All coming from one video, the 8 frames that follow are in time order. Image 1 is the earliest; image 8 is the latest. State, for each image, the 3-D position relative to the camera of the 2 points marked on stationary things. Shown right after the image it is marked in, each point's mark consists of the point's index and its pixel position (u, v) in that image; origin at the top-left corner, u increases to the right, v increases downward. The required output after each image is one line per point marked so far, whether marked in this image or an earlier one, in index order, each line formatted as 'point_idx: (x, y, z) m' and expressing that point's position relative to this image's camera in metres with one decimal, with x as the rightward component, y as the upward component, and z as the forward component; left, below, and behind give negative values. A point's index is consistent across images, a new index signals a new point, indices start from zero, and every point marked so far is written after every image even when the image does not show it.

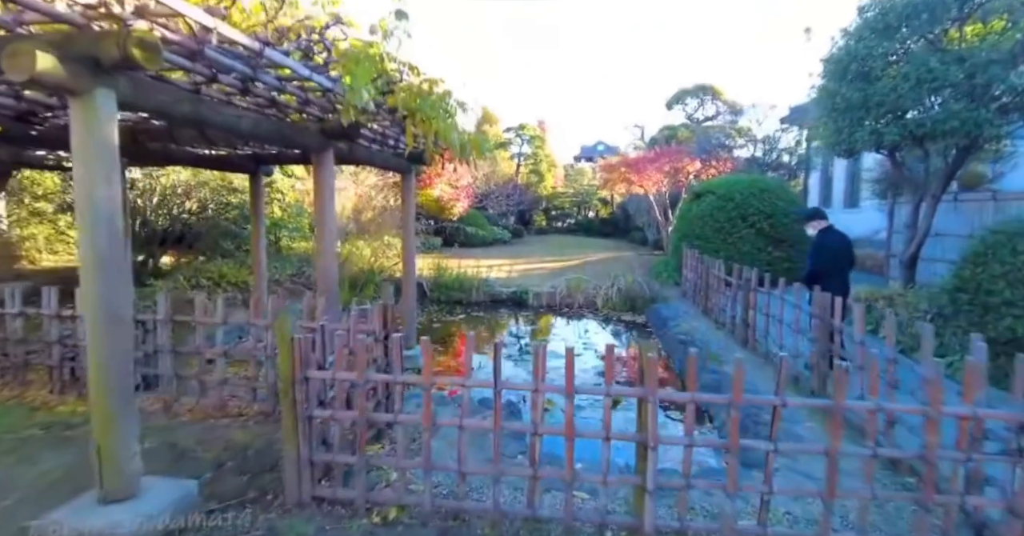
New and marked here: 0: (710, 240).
0: (+3.7, +0.5, +9.9) m
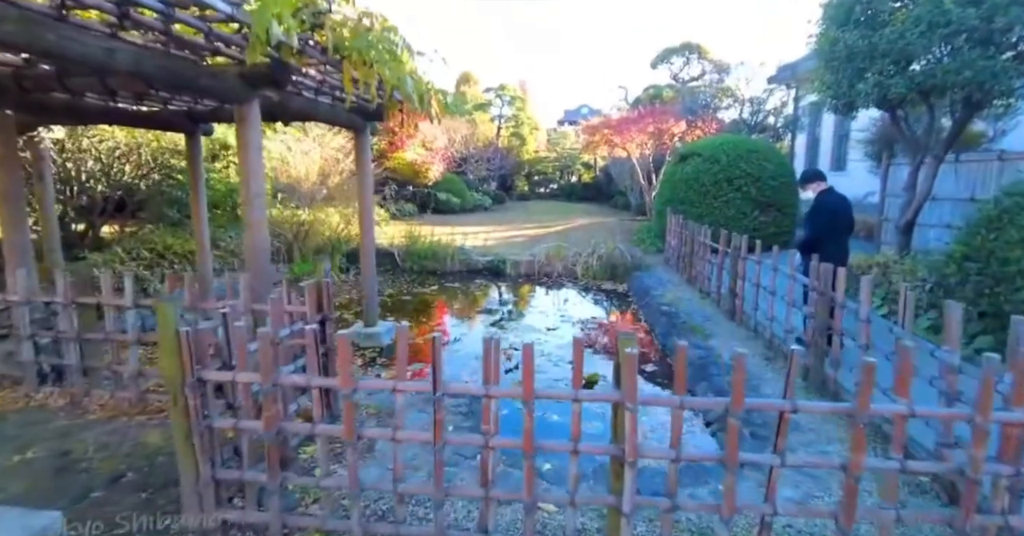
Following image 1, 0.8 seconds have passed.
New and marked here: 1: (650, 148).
0: (+3.2, +1.1, +9.5) m
1: (+3.6, +3.1, +13.8) m
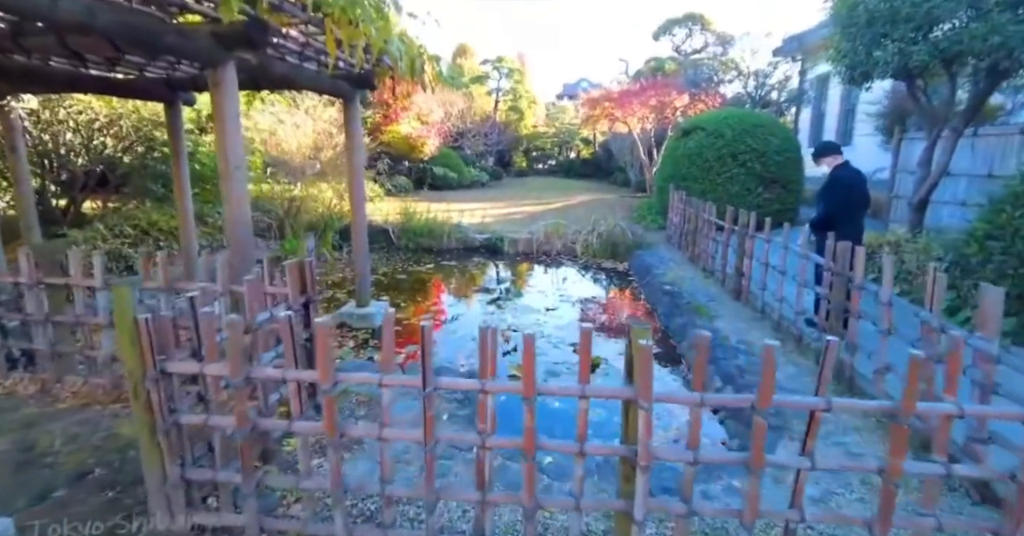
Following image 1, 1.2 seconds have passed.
0: (+3.2, +1.5, +9.2) m
1: (+3.5, +3.7, +13.4) m
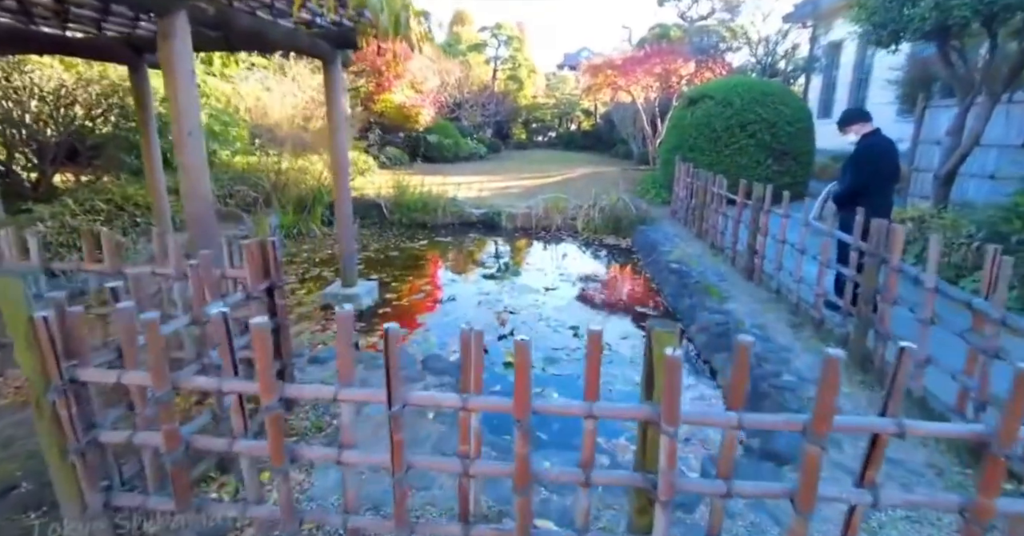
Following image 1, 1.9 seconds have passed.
0: (+3.2, +1.9, +8.8) m
1: (+3.5, +4.3, +12.9) m
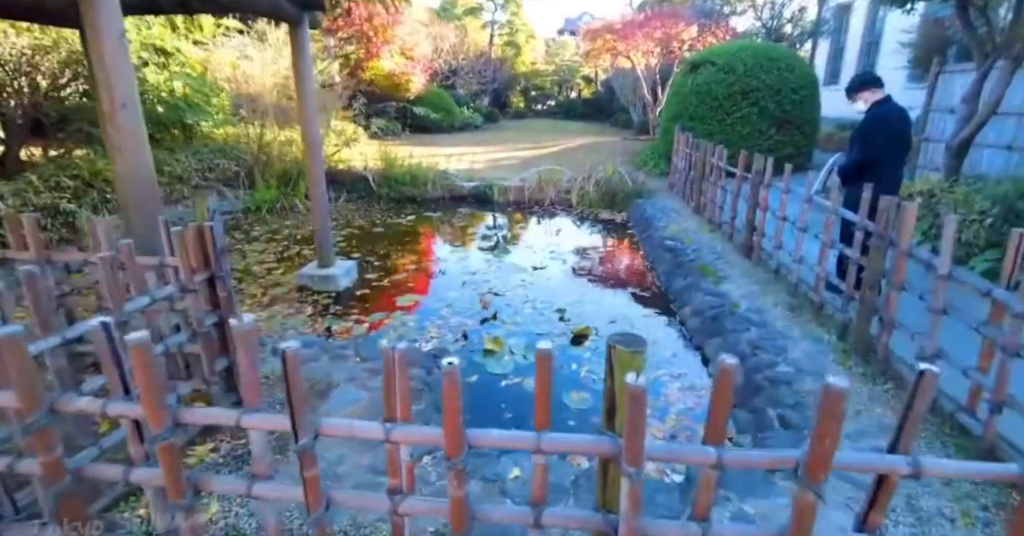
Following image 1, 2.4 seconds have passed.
0: (+3.0, +2.3, +8.4) m
1: (+3.3, +4.9, +12.4) m
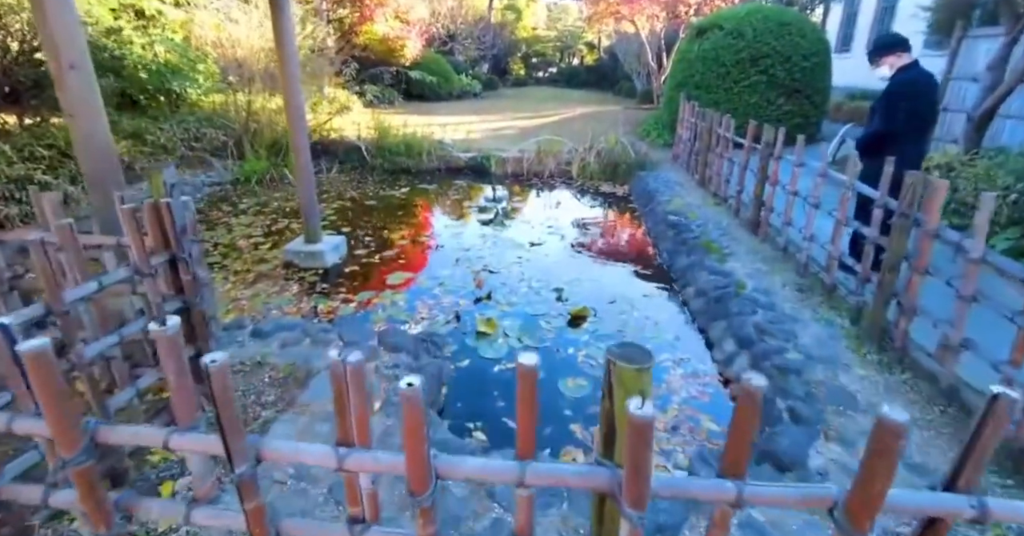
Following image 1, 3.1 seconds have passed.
0: (+3.0, +2.7, +8.0) m
1: (+3.3, +5.5, +11.9) m
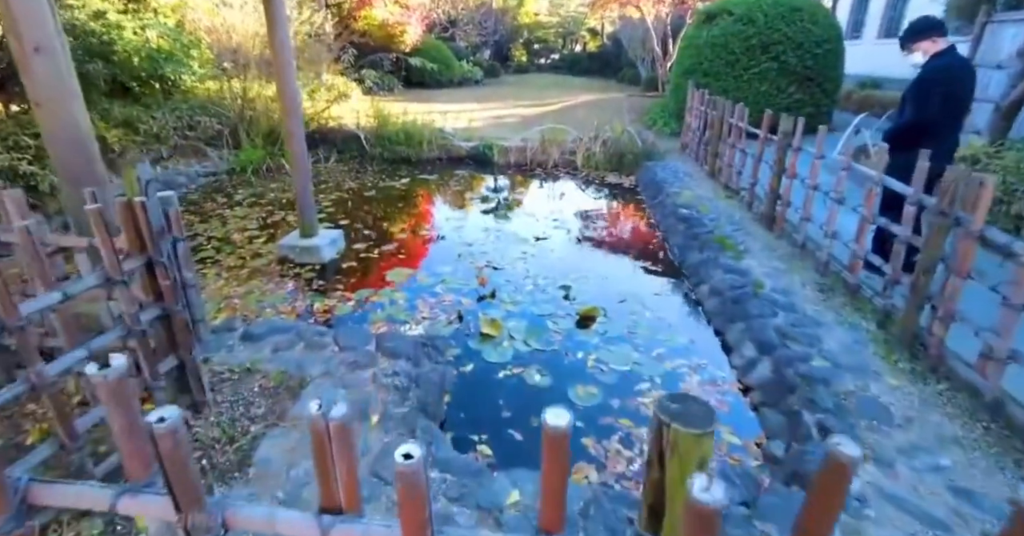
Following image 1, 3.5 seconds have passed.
0: (+3.0, +2.8, +7.8) m
1: (+3.4, +5.7, +11.6) m
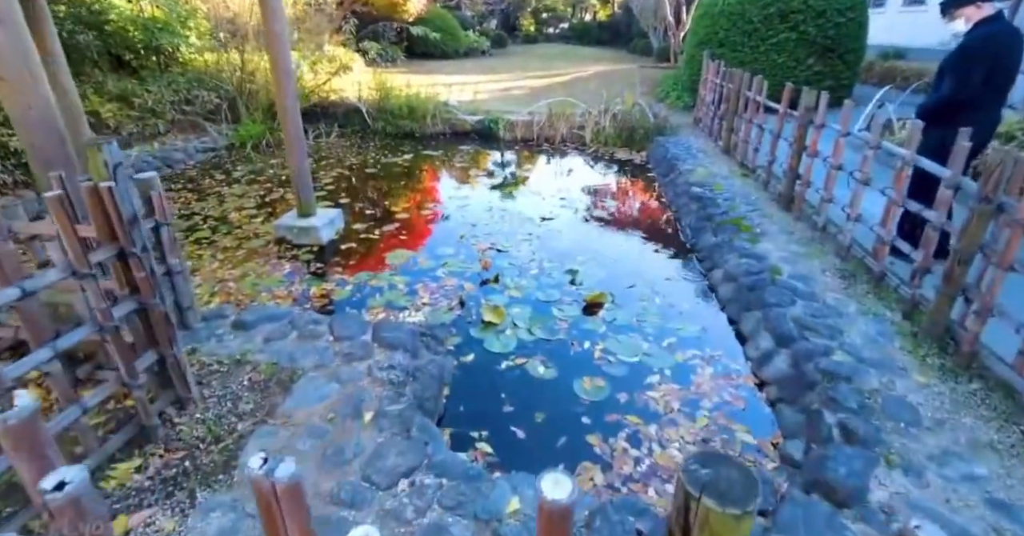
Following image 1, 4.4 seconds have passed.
0: (+3.1, +3.1, +7.5) m
1: (+3.5, +6.1, +11.1) m
